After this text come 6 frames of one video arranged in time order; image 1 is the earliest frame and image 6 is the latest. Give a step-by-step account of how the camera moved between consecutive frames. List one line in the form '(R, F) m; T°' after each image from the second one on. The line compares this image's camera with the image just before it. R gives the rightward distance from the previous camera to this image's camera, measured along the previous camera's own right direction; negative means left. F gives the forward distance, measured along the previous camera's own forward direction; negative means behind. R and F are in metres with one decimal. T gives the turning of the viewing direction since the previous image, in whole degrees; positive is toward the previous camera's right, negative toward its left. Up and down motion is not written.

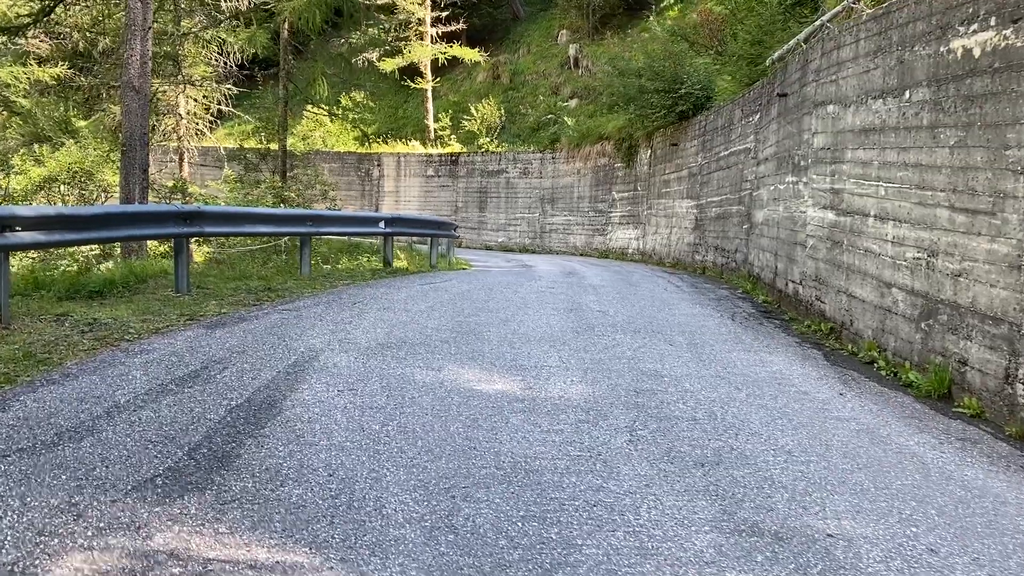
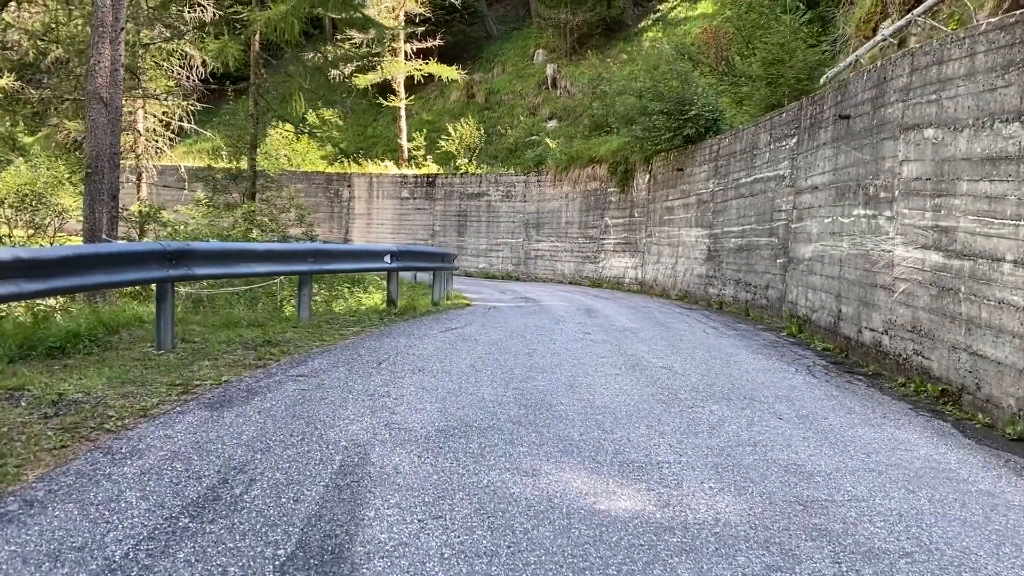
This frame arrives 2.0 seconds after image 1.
(-0.6, +1.0) m; +3°
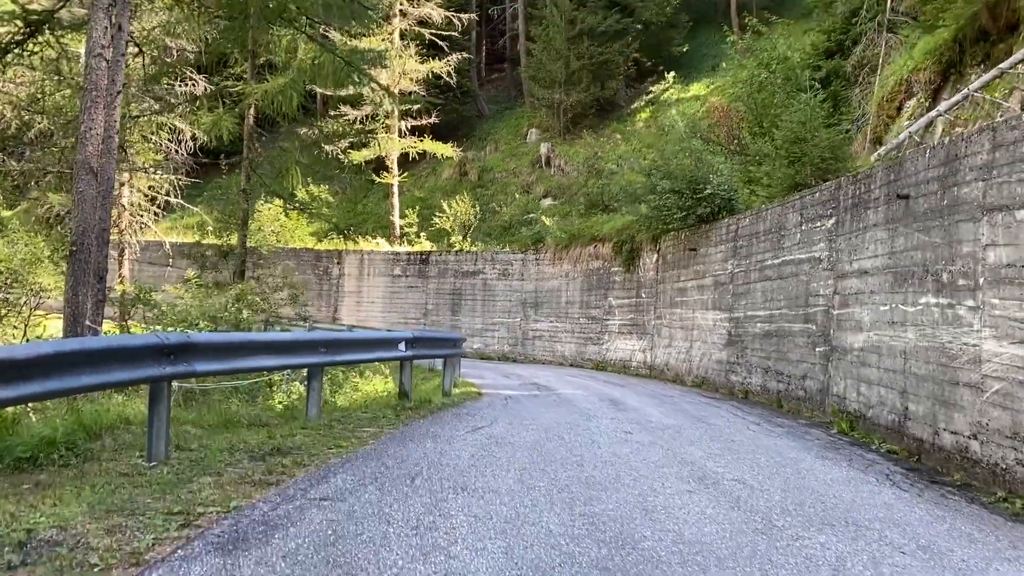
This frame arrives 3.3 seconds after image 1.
(-0.4, +0.7) m; +1°
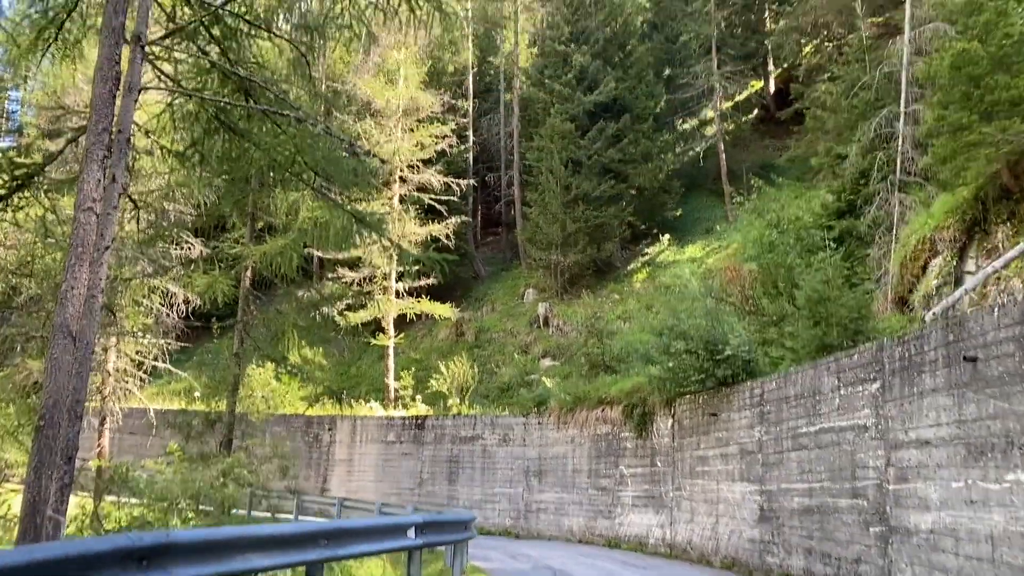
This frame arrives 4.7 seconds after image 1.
(-0.2, +0.6) m; +1°
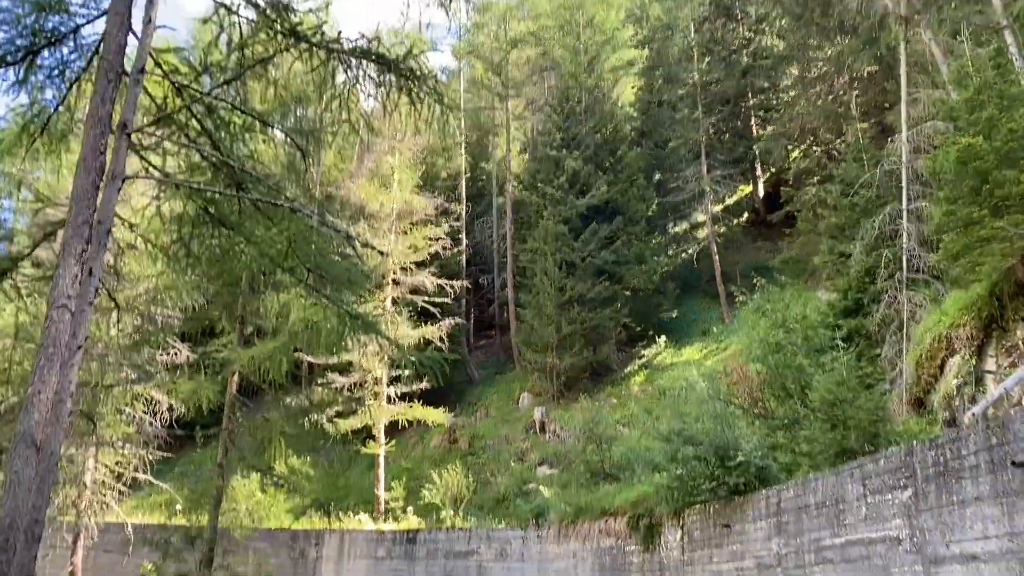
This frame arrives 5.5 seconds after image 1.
(-0.1, +0.4) m; +1°
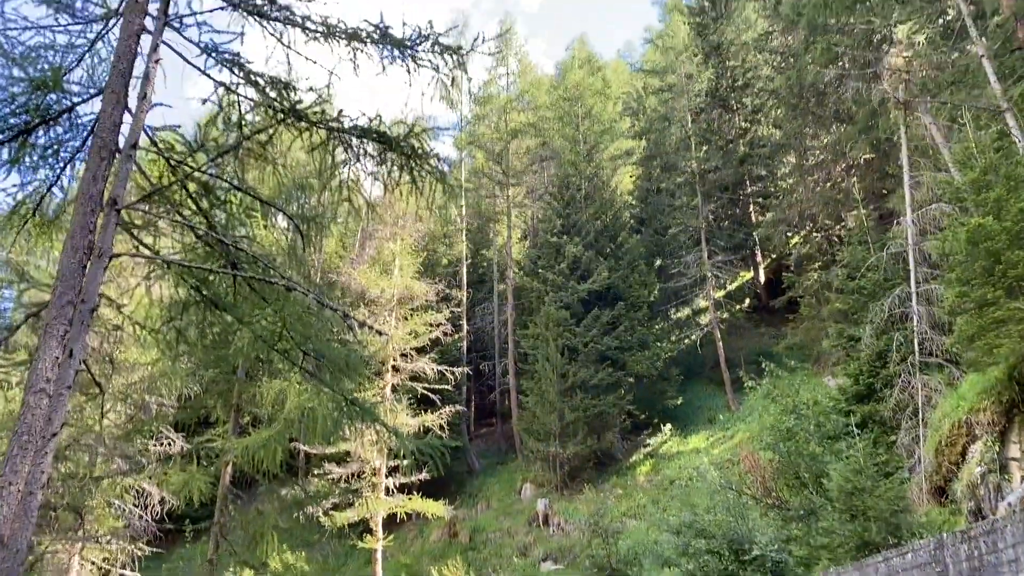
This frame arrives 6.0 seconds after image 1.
(0.0, +0.2) m; 0°
